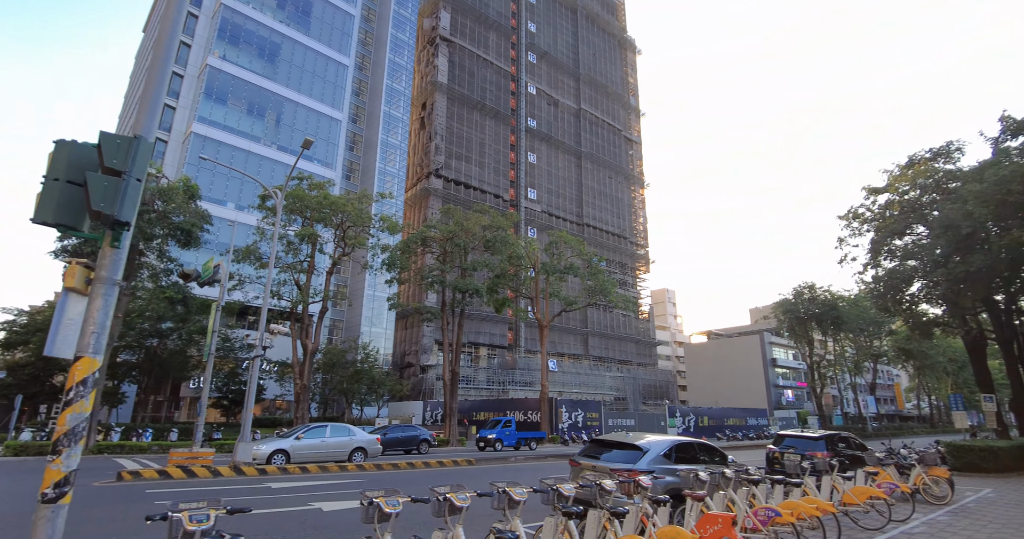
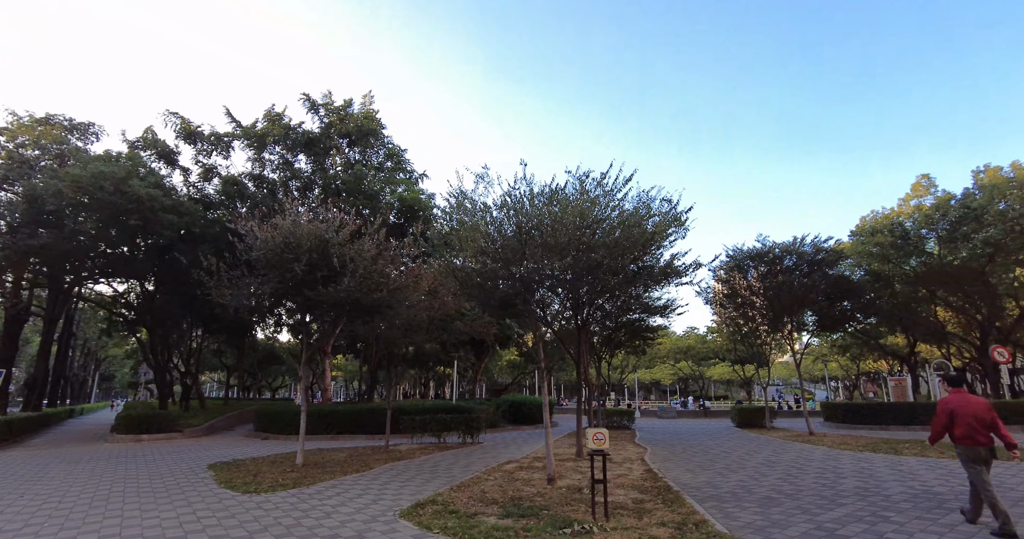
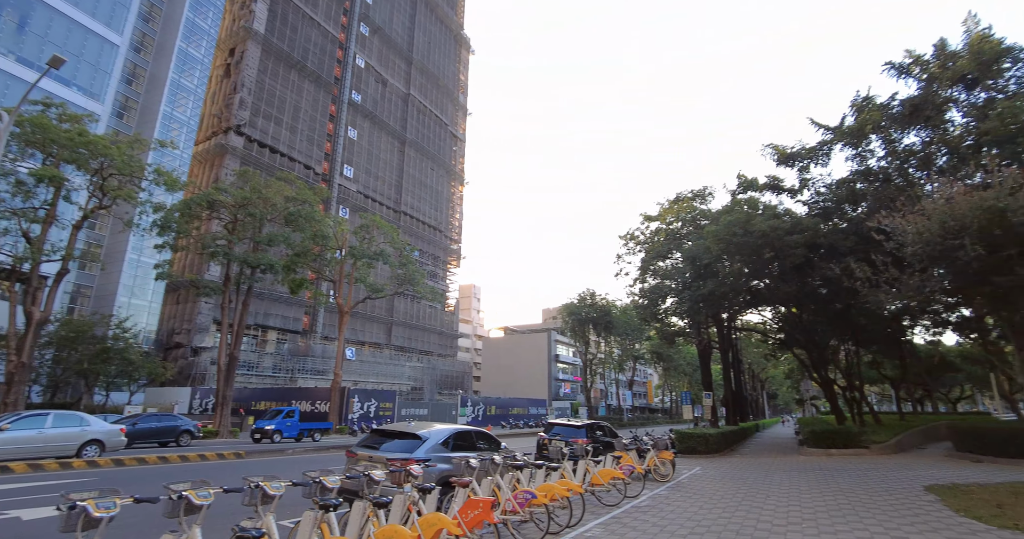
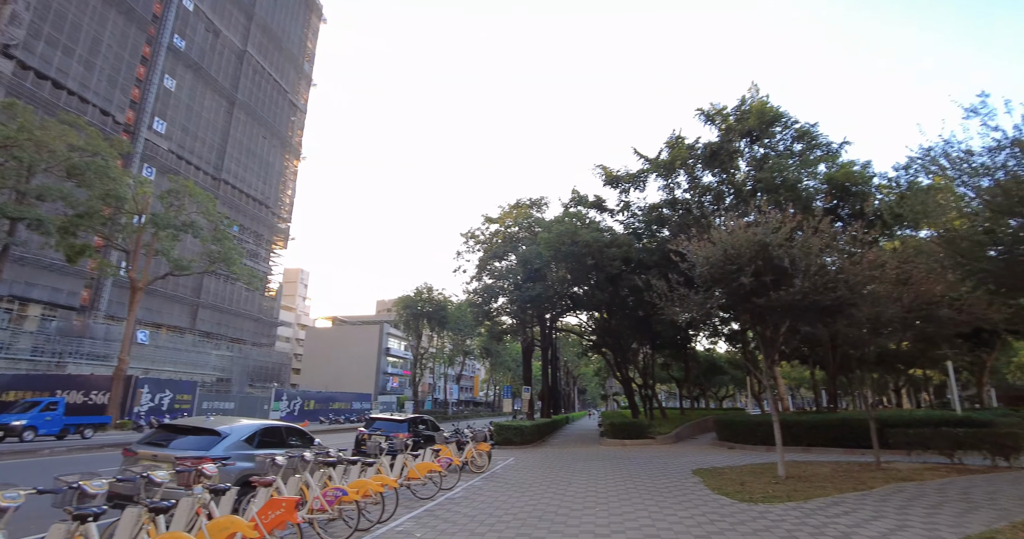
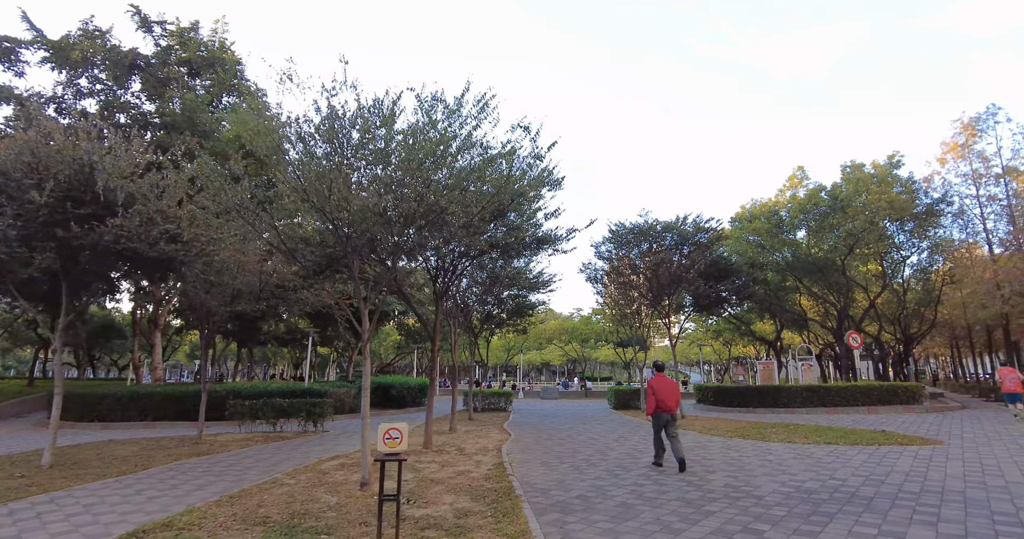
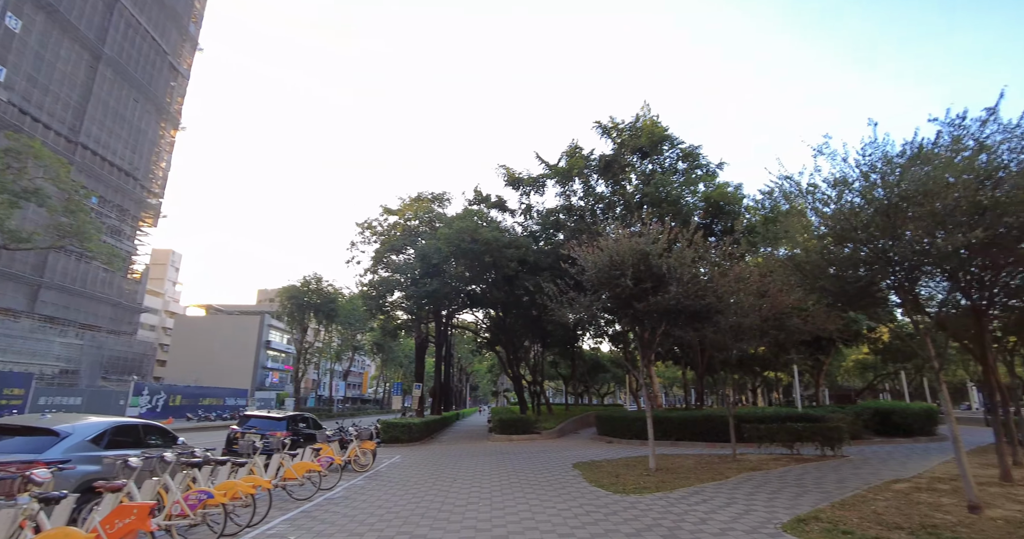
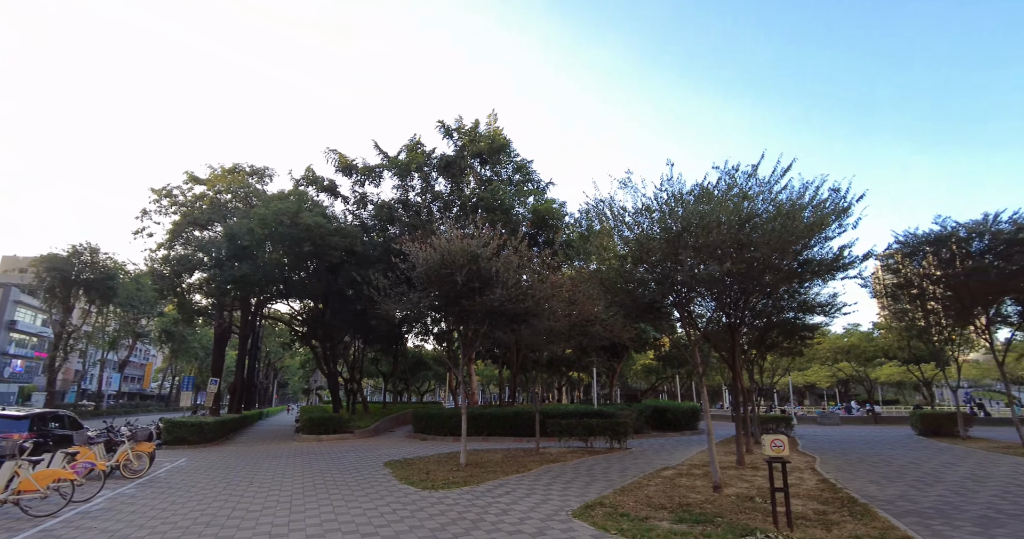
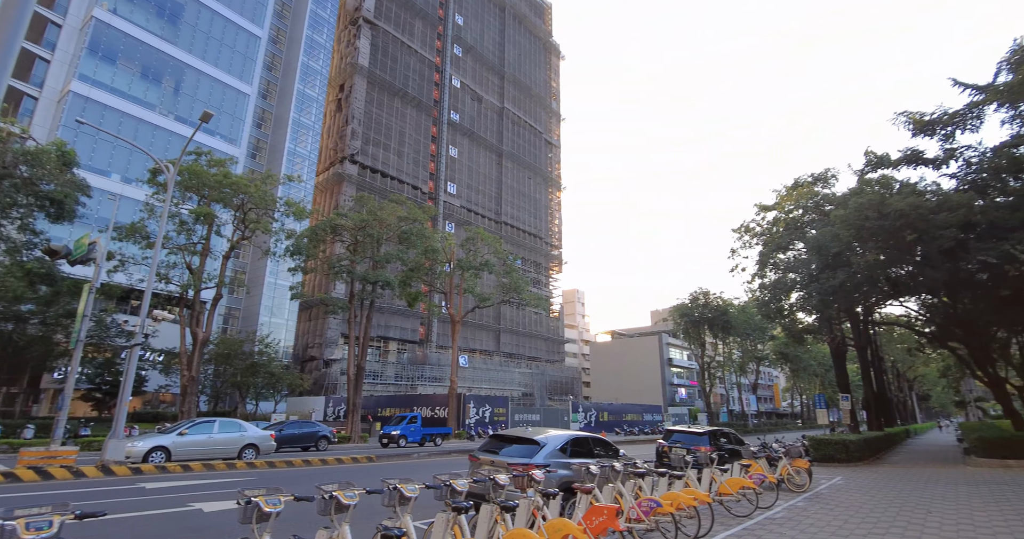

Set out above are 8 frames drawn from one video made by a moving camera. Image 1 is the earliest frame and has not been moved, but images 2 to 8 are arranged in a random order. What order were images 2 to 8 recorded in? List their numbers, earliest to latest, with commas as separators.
8, 3, 4, 6, 7, 2, 5
